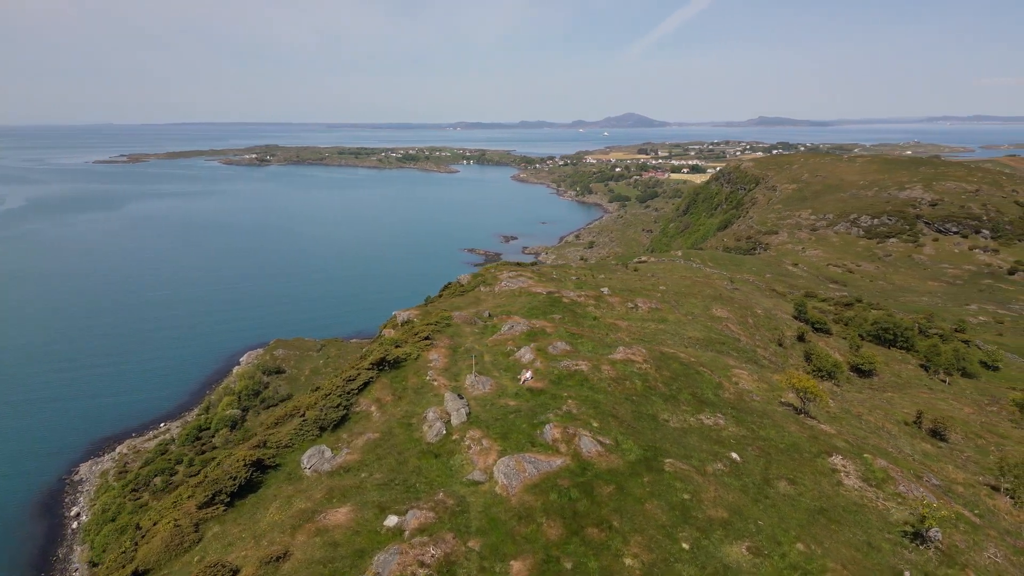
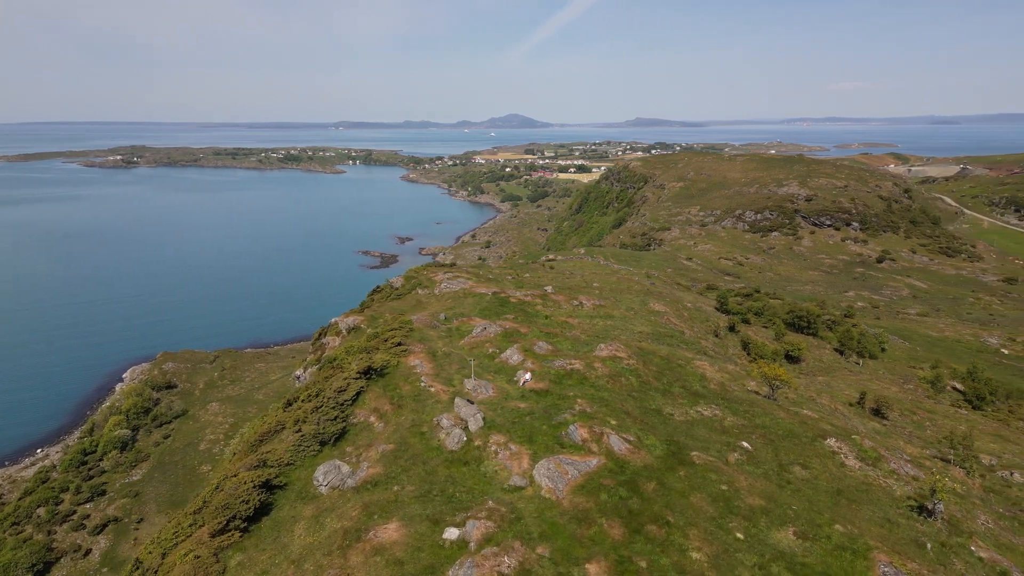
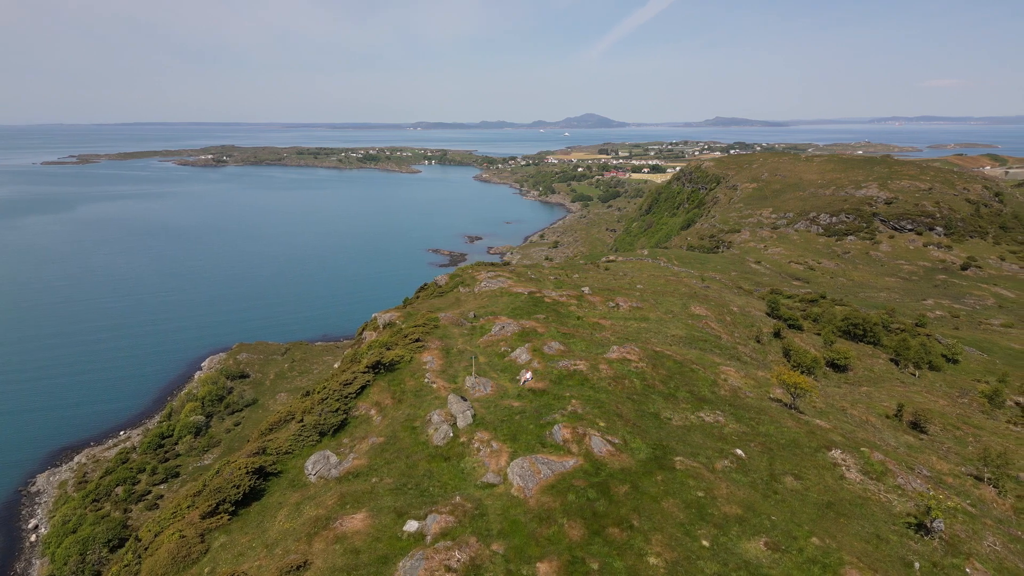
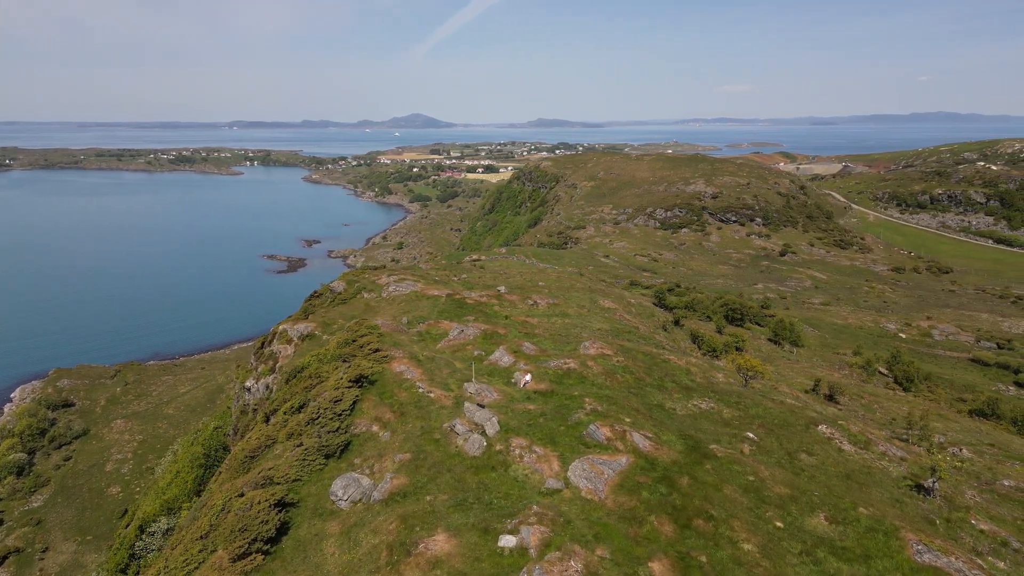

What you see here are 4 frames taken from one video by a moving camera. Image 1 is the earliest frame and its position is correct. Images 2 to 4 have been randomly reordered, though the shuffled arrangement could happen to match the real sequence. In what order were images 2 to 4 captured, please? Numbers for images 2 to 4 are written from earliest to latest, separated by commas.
3, 2, 4
